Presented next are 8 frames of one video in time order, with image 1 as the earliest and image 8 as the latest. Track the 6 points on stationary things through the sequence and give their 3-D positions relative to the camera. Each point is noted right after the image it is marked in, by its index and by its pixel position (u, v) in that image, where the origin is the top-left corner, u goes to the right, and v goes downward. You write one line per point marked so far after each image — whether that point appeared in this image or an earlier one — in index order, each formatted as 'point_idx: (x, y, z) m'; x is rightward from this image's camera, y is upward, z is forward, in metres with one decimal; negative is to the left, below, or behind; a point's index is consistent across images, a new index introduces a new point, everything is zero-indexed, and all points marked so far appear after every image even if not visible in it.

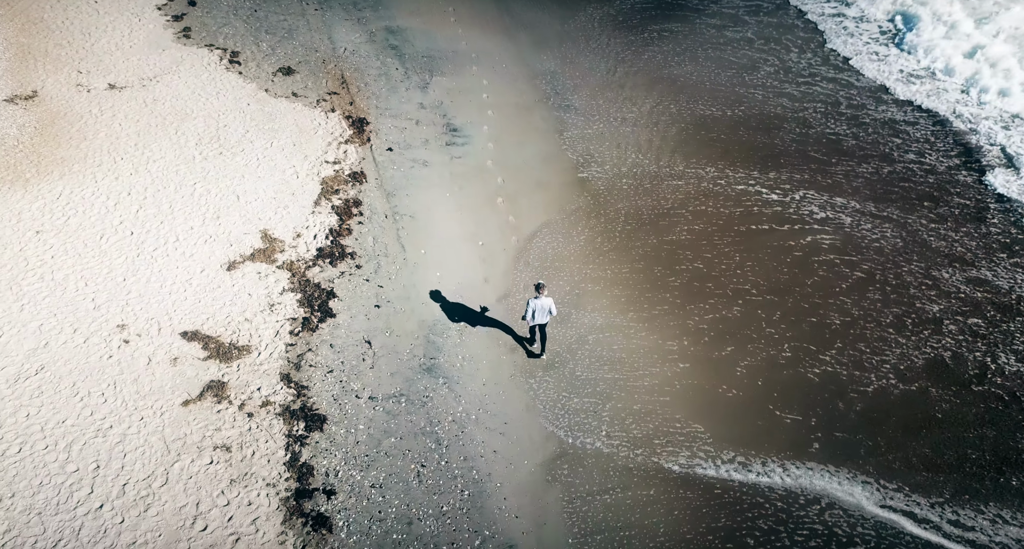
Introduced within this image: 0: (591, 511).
0: (+1.7, -4.6, +12.3) m
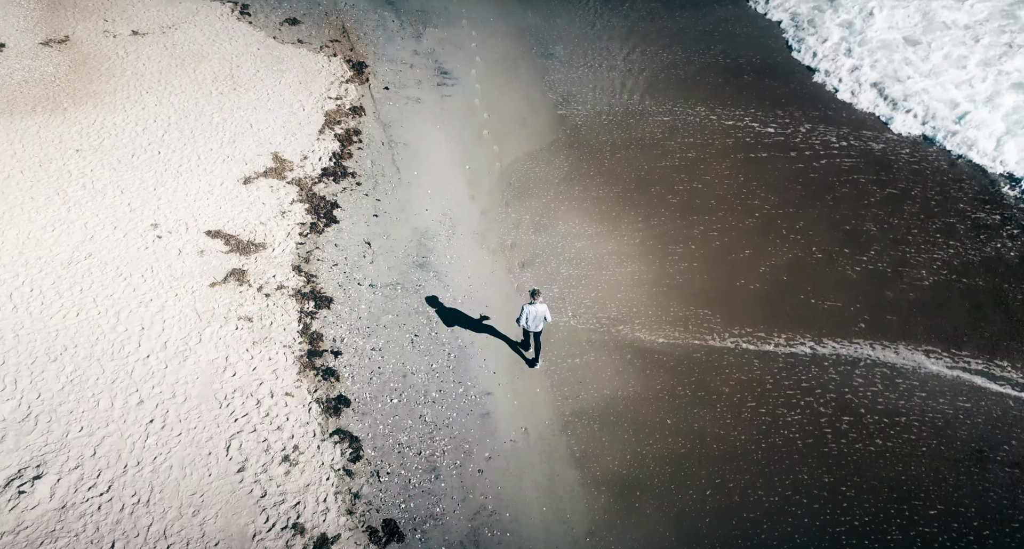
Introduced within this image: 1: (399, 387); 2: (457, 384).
0: (+1.2, -2.2, +14.5) m
1: (-2.4, -2.4, +13.7) m
2: (-1.1, -2.4, +13.9) m
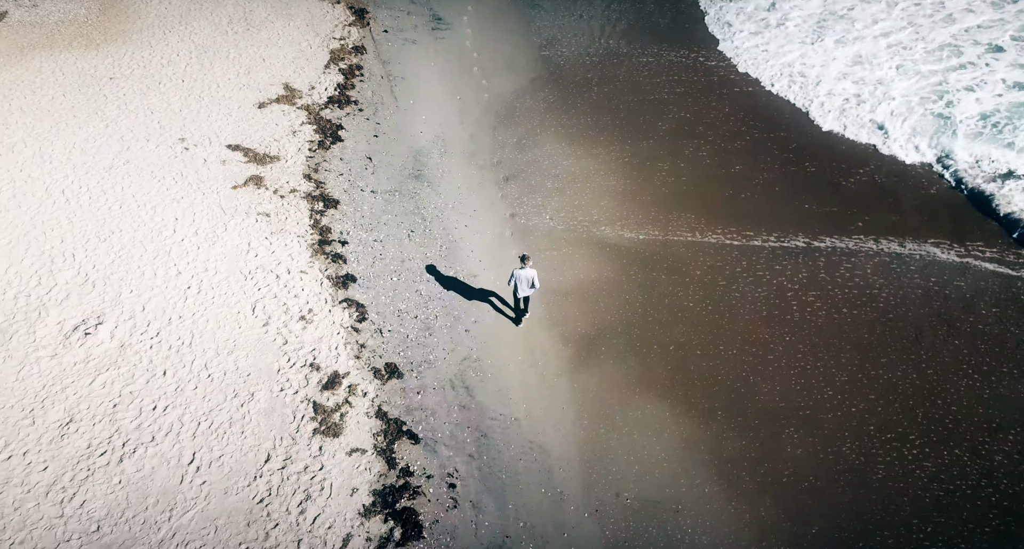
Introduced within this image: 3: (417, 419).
0: (+0.8, +0.3, +16.8) m
1: (-2.8, +0.1, +16.0) m
2: (-1.6, +0.1, +16.2) m
3: (-1.8, -2.9, +12.8) m
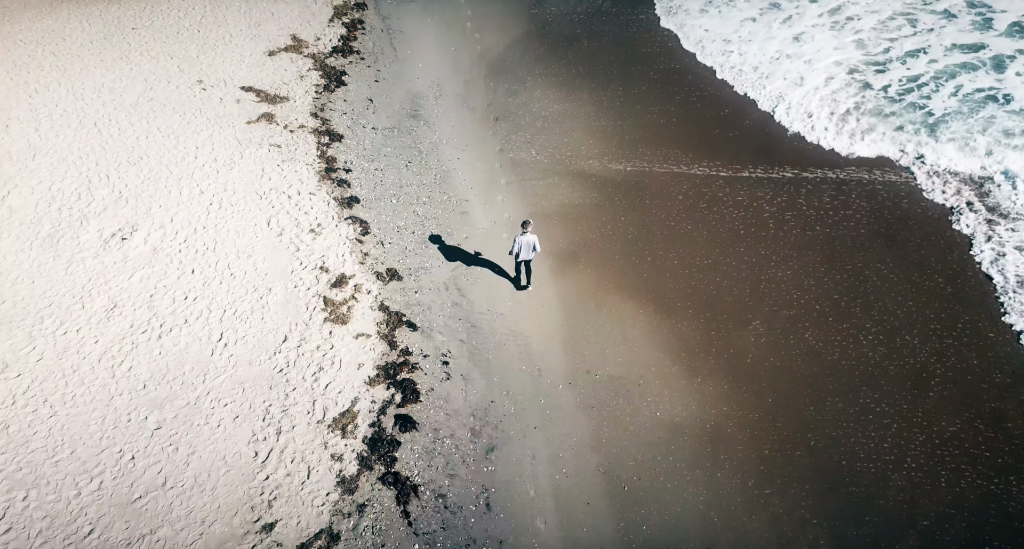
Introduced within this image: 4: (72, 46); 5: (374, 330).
0: (+0.5, +2.5, +18.5) m
1: (-3.1, +2.2, +17.7) m
2: (-1.9, +2.2, +17.9) m
3: (-2.1, -0.9, +14.6) m
4: (-13.2, +6.8, +19.6) m
5: (-3.0, -1.2, +14.0) m
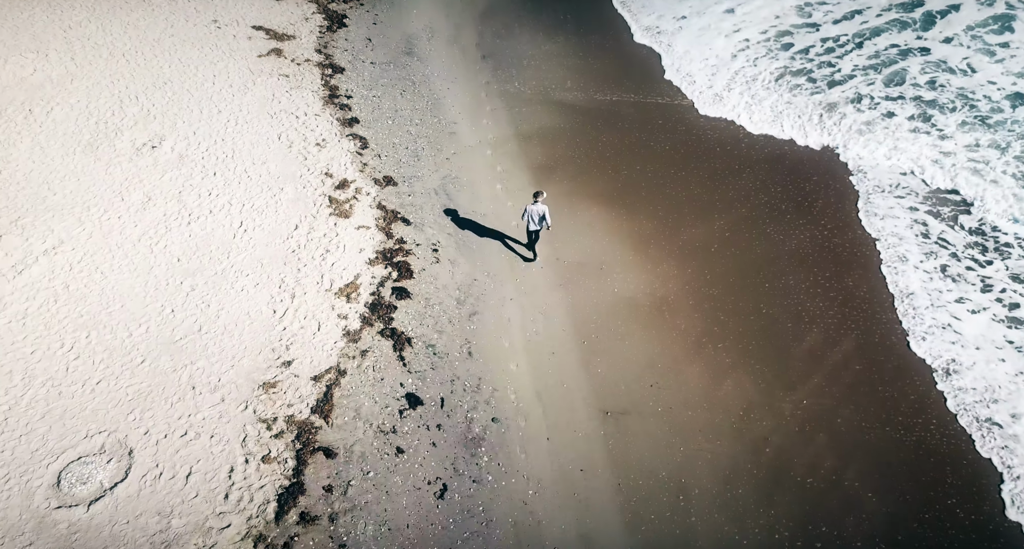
0: (0.0, +5.1, +20.5) m
1: (-3.6, +4.8, +19.8) m
2: (-2.4, +4.8, +20.0) m
3: (-2.6, +1.6, +16.8) m
4: (-13.7, +9.4, +21.6) m
5: (-3.4, +1.3, +16.2) m
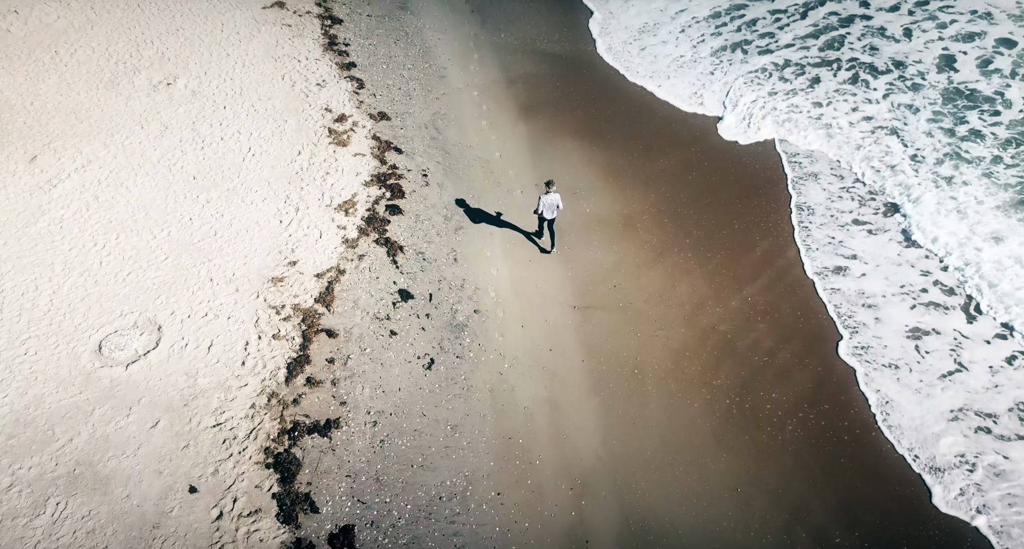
0: (-0.5, +7.3, +22.1) m
1: (-4.1, +6.9, +21.4) m
2: (-2.9, +7.0, +21.6) m
3: (-3.1, +3.7, +18.5) m
4: (-14.2, +11.6, +23.1) m
5: (-3.9, +3.4, +17.9) m
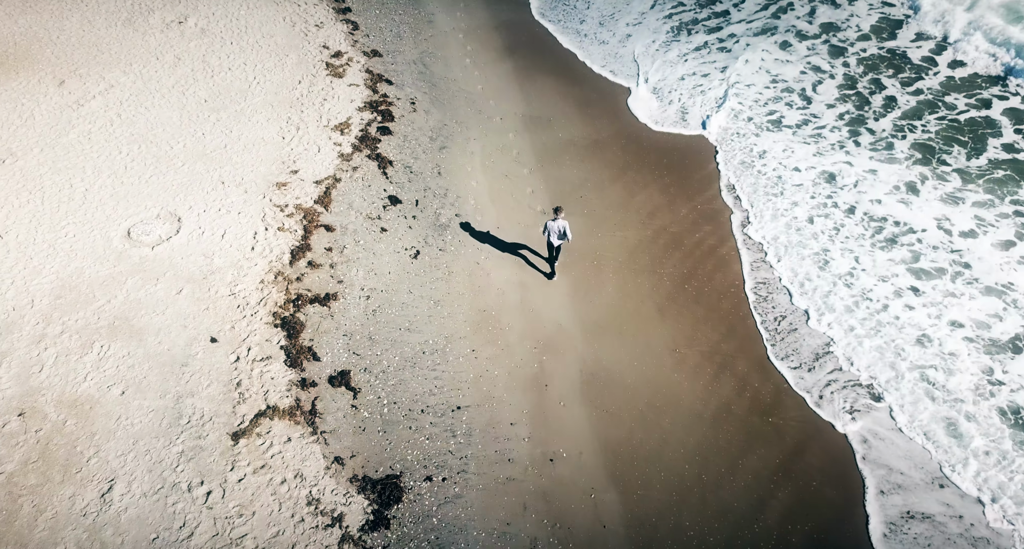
0: (-1.1, +9.8, +23.9) m
1: (-4.7, +9.4, +23.1) m
2: (-3.5, +9.5, +23.3) m
3: (-3.7, +6.2, +20.3) m
4: (-14.8, +14.1, +24.7) m
5: (-4.5, +5.8, +19.7) m
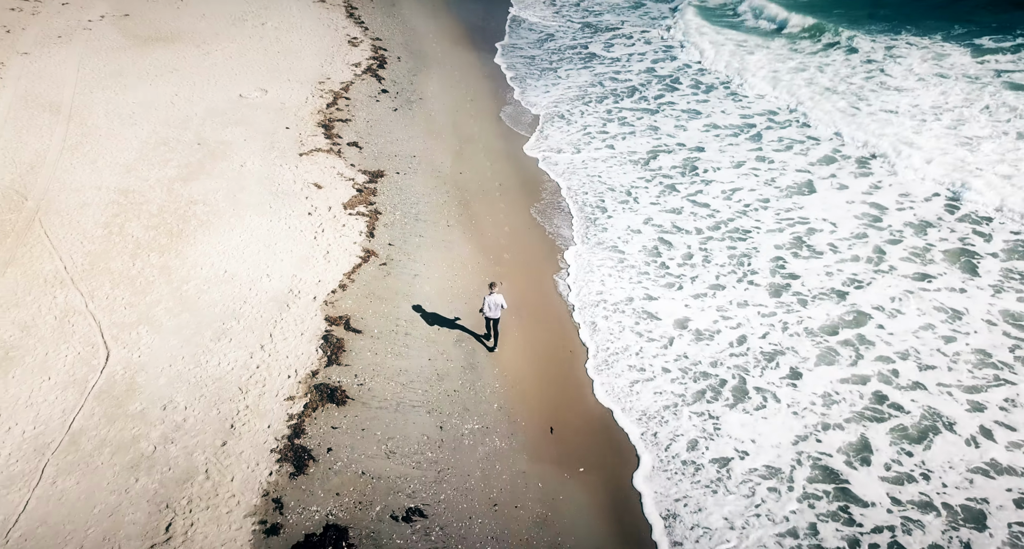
0: (-2.5, +6.9, +28.7) m
1: (-6.0, +6.9, +27.7) m
2: (-4.8, +6.8, +28.0) m
3: (-5.0, +4.0, +24.5) m
4: (-16.0, +11.9, +29.2) m
5: (-5.8, +3.7, +23.8) m
